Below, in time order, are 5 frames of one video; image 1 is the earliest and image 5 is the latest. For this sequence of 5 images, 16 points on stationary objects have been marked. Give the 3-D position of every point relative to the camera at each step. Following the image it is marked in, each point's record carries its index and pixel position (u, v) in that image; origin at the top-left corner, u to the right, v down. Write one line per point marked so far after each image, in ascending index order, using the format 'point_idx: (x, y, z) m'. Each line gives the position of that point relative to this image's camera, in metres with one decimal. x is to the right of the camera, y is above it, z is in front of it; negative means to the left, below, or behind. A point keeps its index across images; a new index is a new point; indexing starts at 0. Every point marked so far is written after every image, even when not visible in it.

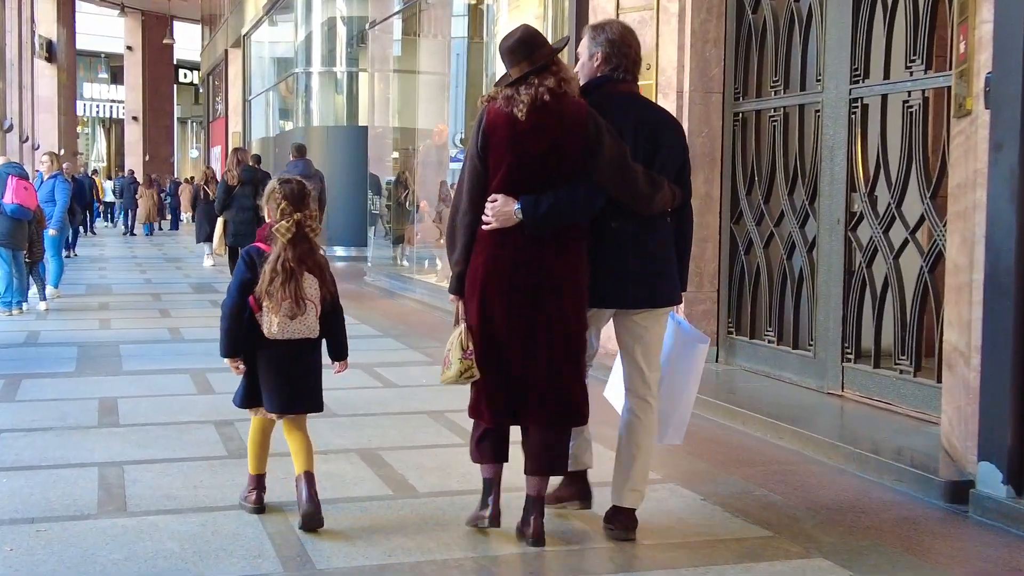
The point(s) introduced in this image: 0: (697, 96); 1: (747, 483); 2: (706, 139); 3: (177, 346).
0: (+0.9, +0.9, +8.3) m
1: (+0.8, -0.6, +5.4) m
2: (+0.9, +0.7, +8.3) m
3: (-1.9, -0.3, +9.8) m
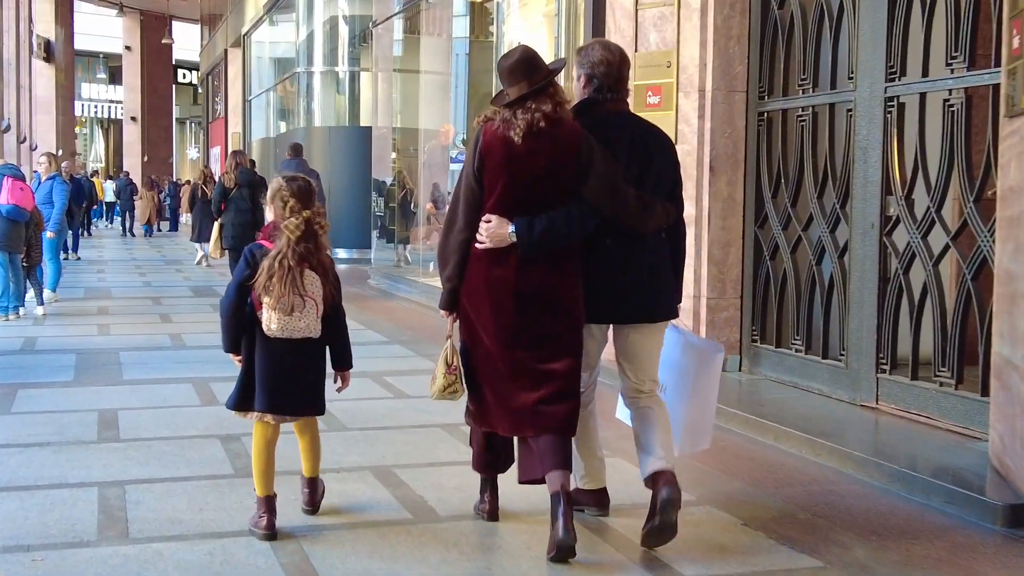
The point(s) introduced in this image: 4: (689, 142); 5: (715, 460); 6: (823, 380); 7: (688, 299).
0: (+1.0, +0.9, +8.0) m
1: (+0.8, -0.6, +5.1) m
2: (+1.0, +0.7, +8.0) m
3: (-1.9, -0.4, +9.5) m
4: (+0.8, +0.7, +8.0) m
5: (+0.7, -0.6, +6.1) m
6: (+1.3, -0.4, +7.2) m
7: (+0.8, -0.1, +8.1) m
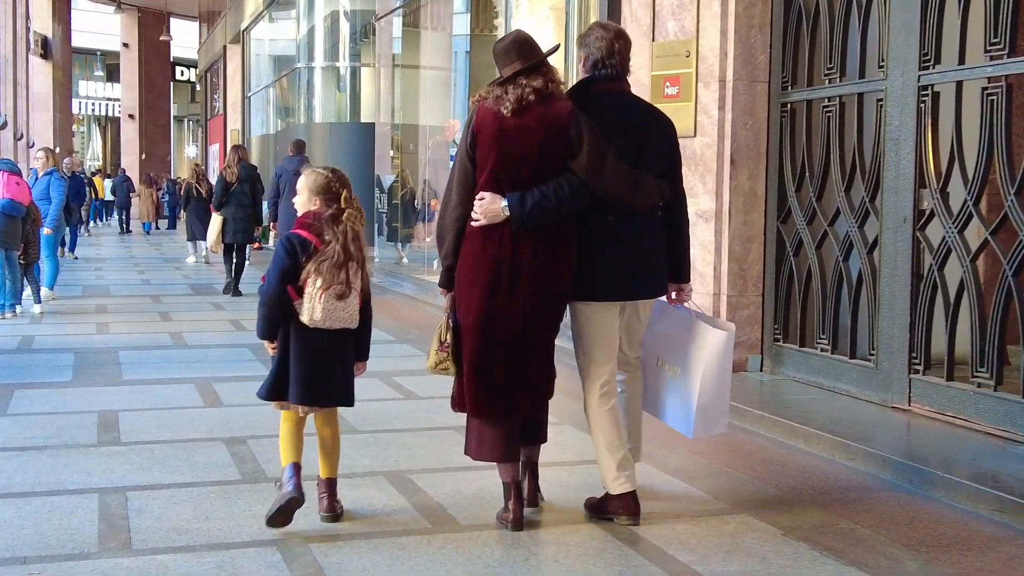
0: (+1.0, +0.9, +7.7) m
1: (+0.9, -0.6, +4.8) m
2: (+1.1, +0.7, +7.7) m
3: (-1.8, -0.4, +9.2) m
4: (+0.9, +0.7, +7.8) m
5: (+0.8, -0.6, +5.8) m
6: (+1.4, -0.4, +6.9) m
7: (+0.9, 0.0, +7.8) m
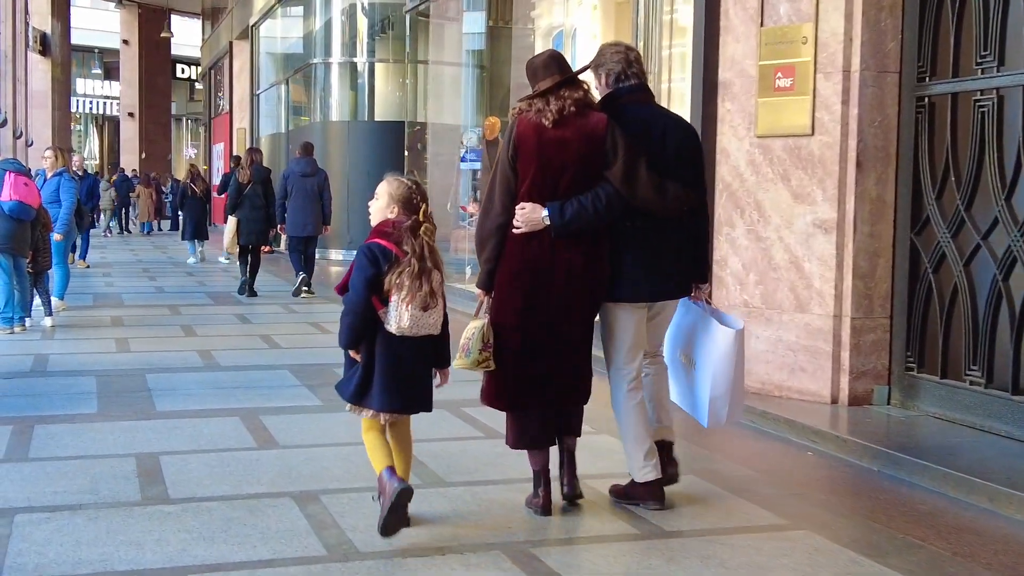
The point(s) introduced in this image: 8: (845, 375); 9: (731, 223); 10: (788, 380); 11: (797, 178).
0: (+1.4, +0.8, +6.7) m
1: (+1.3, -0.7, +3.8) m
2: (+1.5, +0.6, +6.7) m
3: (-1.4, -0.4, +8.2) m
4: (+1.3, +0.6, +6.8) m
5: (+1.2, -0.7, +4.8) m
6: (+1.8, -0.5, +5.9) m
7: (+1.3, -0.1, +6.8) m
8: (+1.3, -0.4, +6.8) m
9: (+0.9, +0.3, +7.3) m
10: (+1.1, -0.4, +7.1) m
11: (+1.2, +0.4, +6.9) m
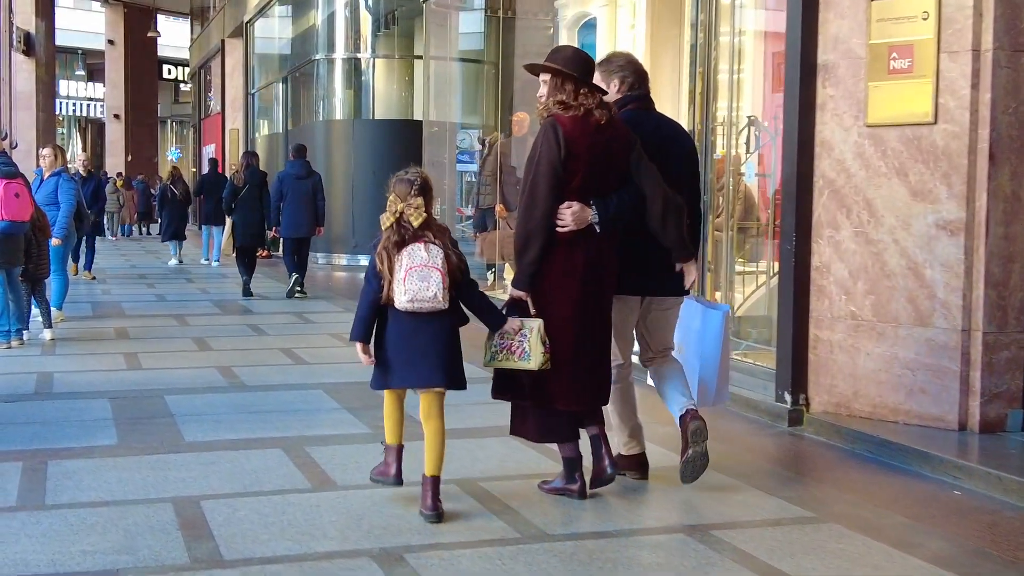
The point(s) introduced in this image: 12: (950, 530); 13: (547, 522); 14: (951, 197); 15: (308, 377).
0: (+1.7, +0.8, +5.8) m
1: (+1.6, -0.8, +2.9) m
2: (+1.7, +0.6, +5.9) m
3: (-1.2, -0.5, +7.4) m
4: (+1.6, +0.6, +5.9) m
5: (+1.5, -0.7, +3.9) m
6: (+2.1, -0.5, +5.1) m
7: (+1.6, -0.2, +6.0) m
8: (+1.6, -0.4, +6.0) m
9: (+1.2, +0.2, +6.5) m
10: (+1.4, -0.4, +6.2) m
11: (+1.4, +0.4, +6.1) m
12: (+1.2, -0.7, +4.6) m
13: (+0.1, -0.6, +4.7) m
14: (+1.5, +0.3, +5.9) m
15: (-1.0, -0.4, +8.4) m
